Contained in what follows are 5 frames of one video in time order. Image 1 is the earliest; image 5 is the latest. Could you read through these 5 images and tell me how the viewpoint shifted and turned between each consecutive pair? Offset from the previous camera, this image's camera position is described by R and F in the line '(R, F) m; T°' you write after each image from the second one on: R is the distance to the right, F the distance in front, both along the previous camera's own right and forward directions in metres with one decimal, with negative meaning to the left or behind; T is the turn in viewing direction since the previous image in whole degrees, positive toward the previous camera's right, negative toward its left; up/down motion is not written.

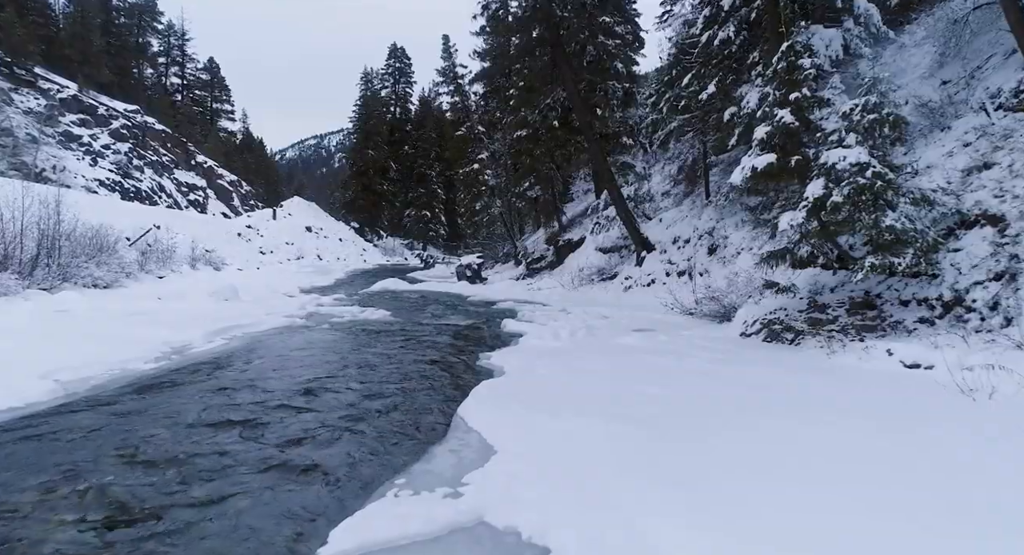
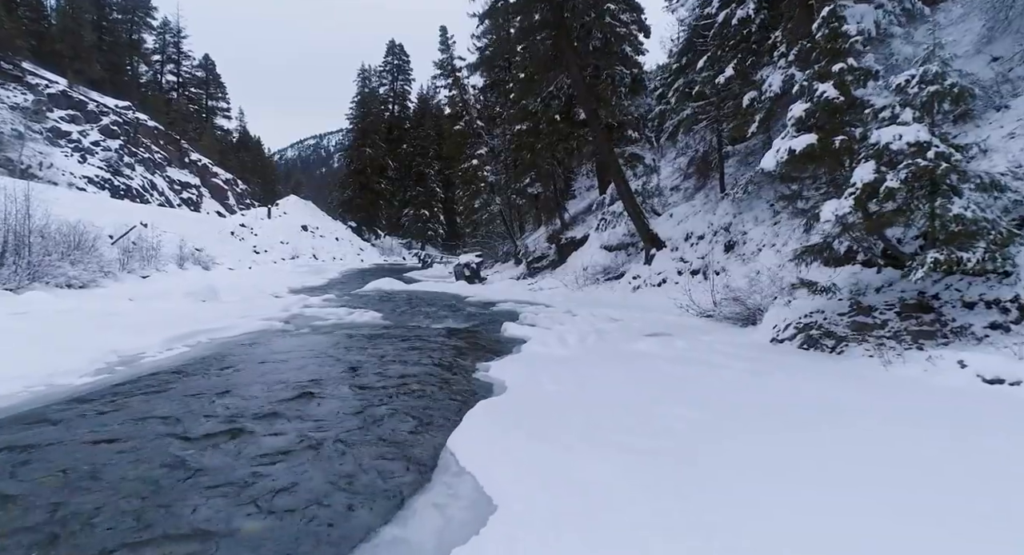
(0.0, +1.1) m; 0°
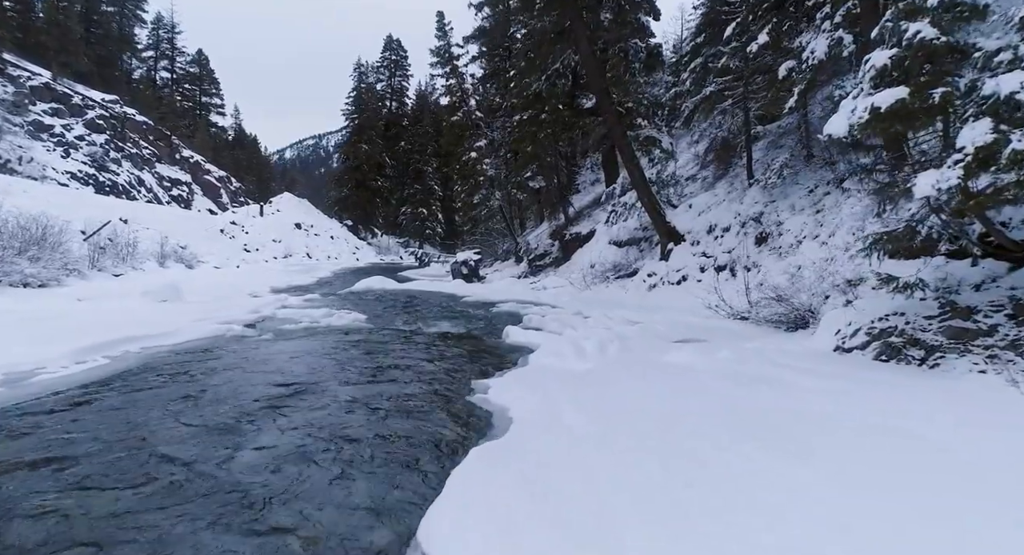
(-0.1, +1.6) m; 0°
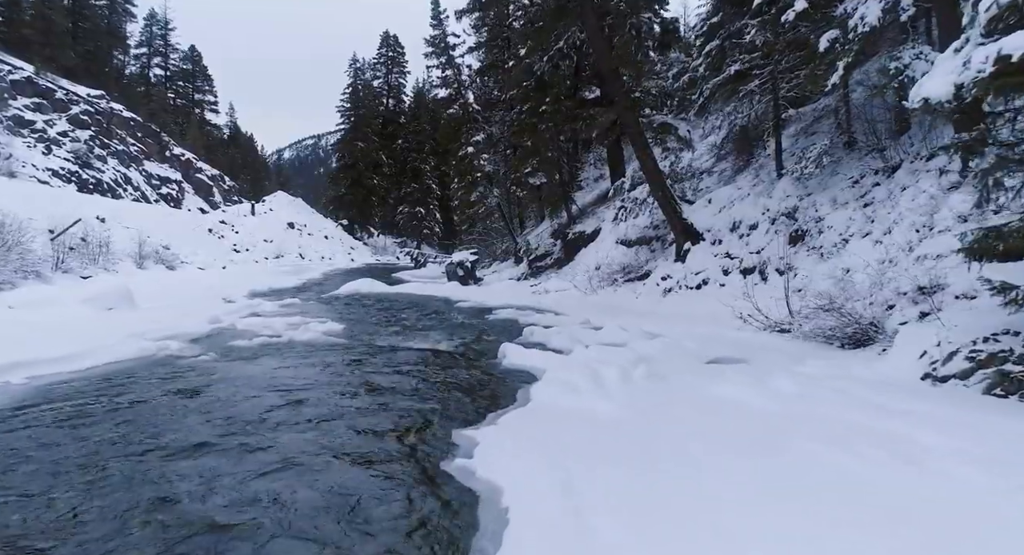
(0.0, +1.5) m; 0°
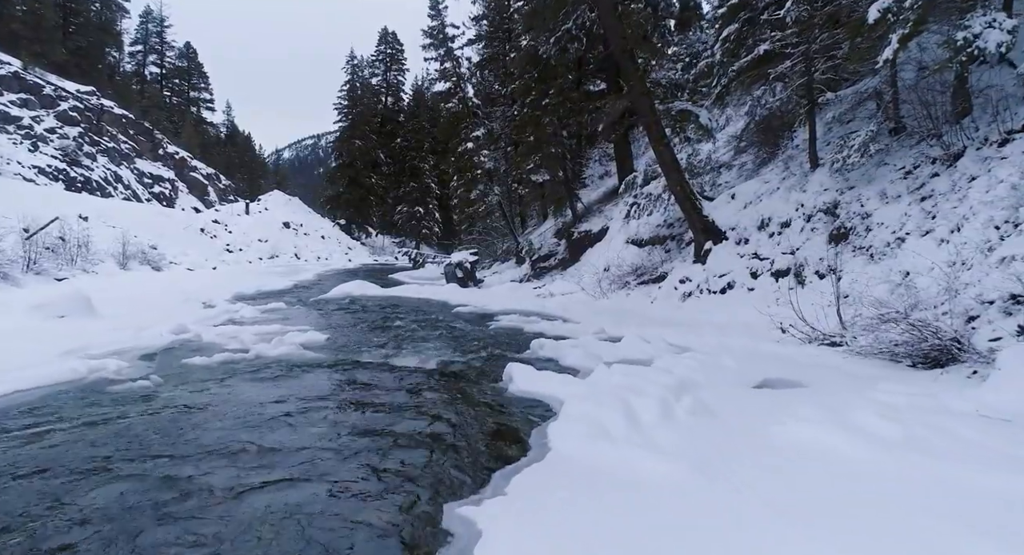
(-0.1, +1.1) m; 0°
